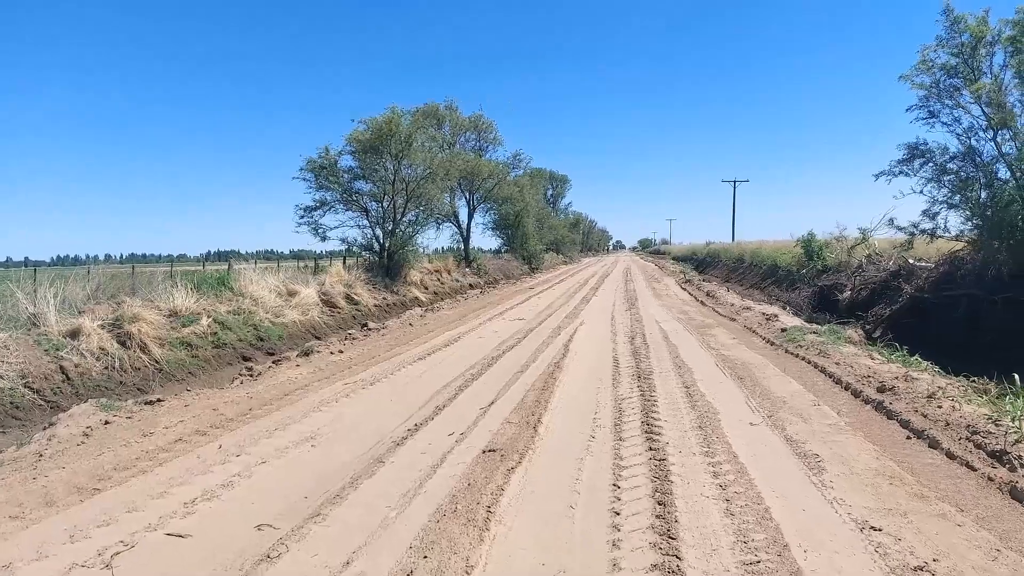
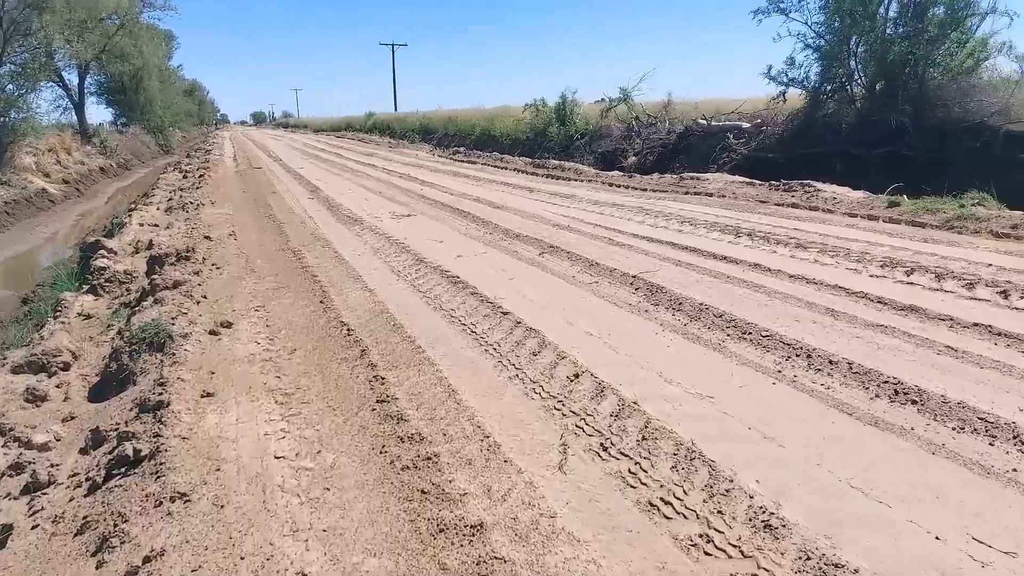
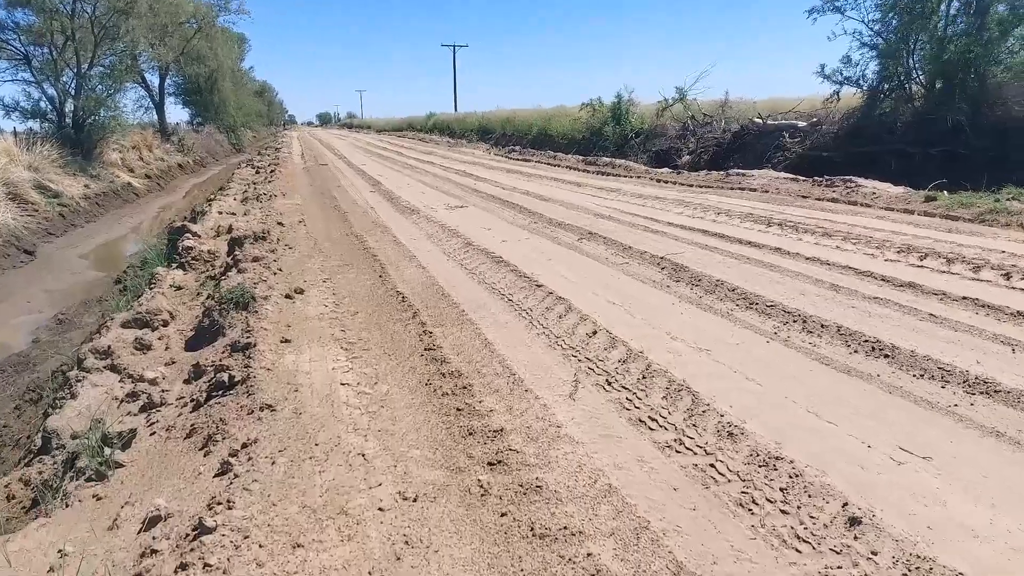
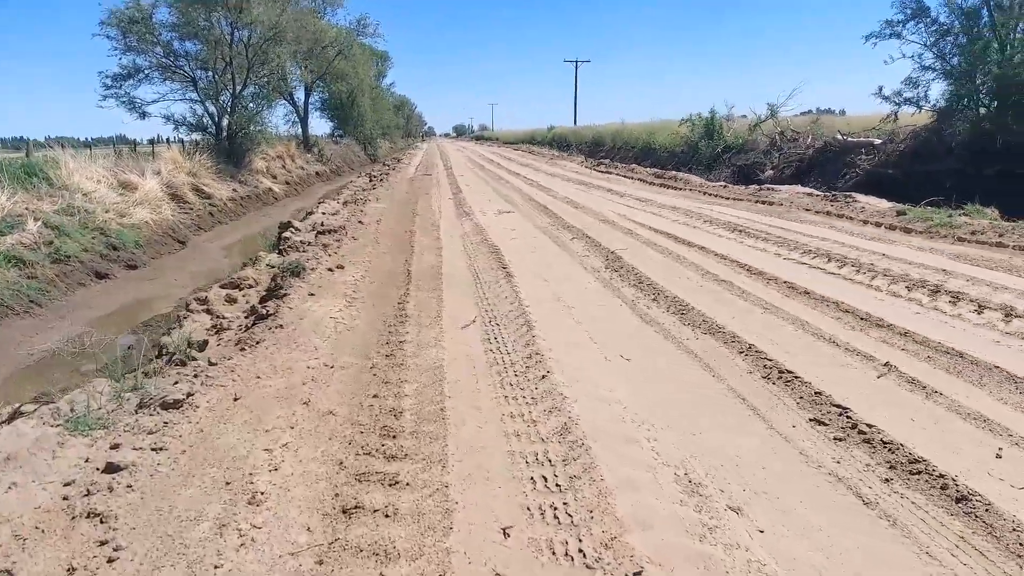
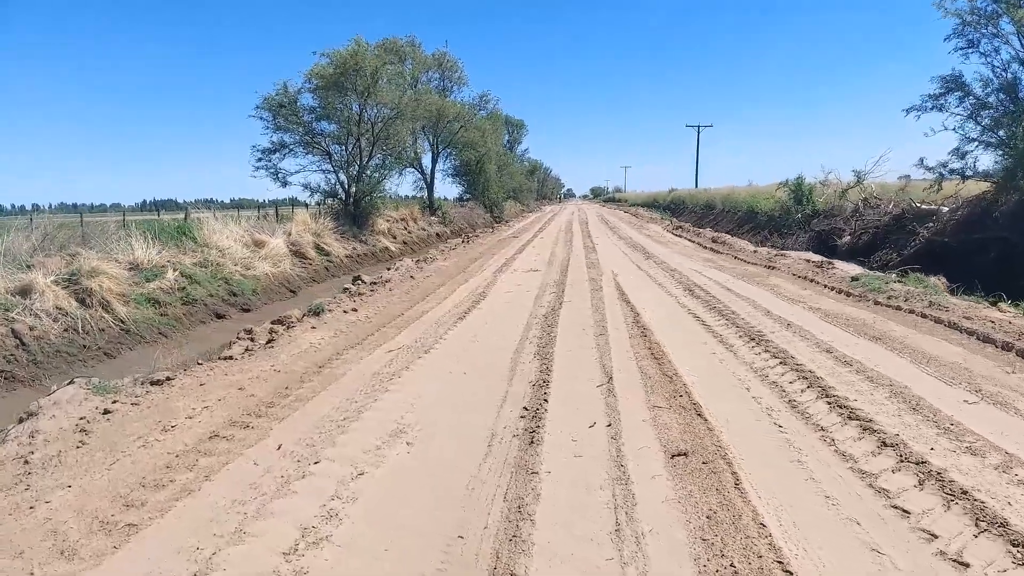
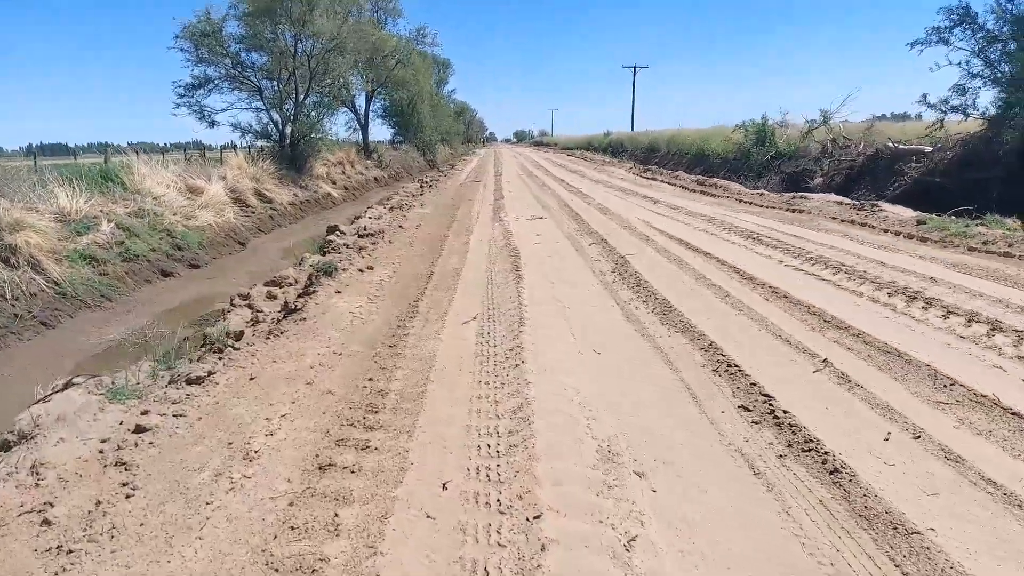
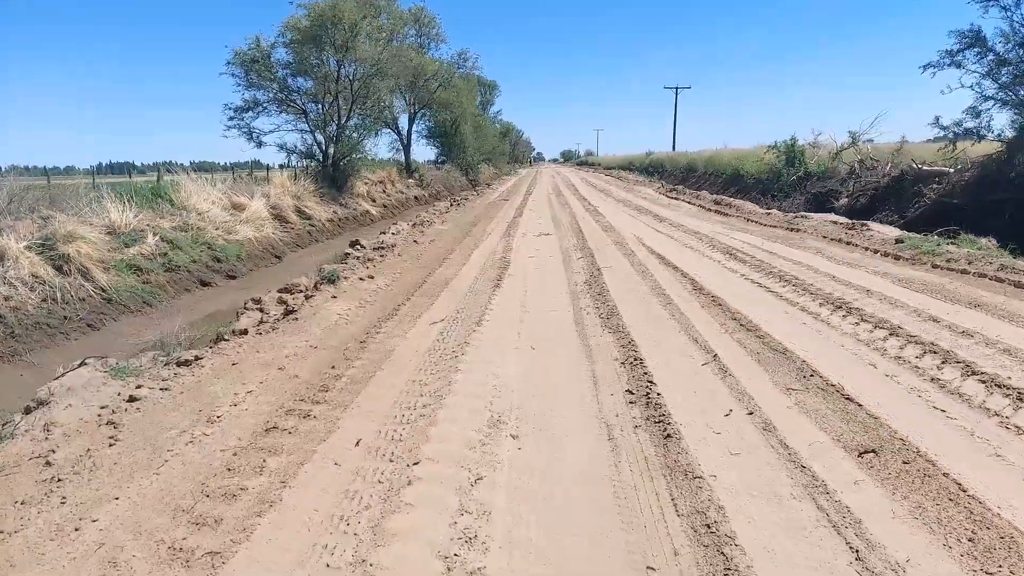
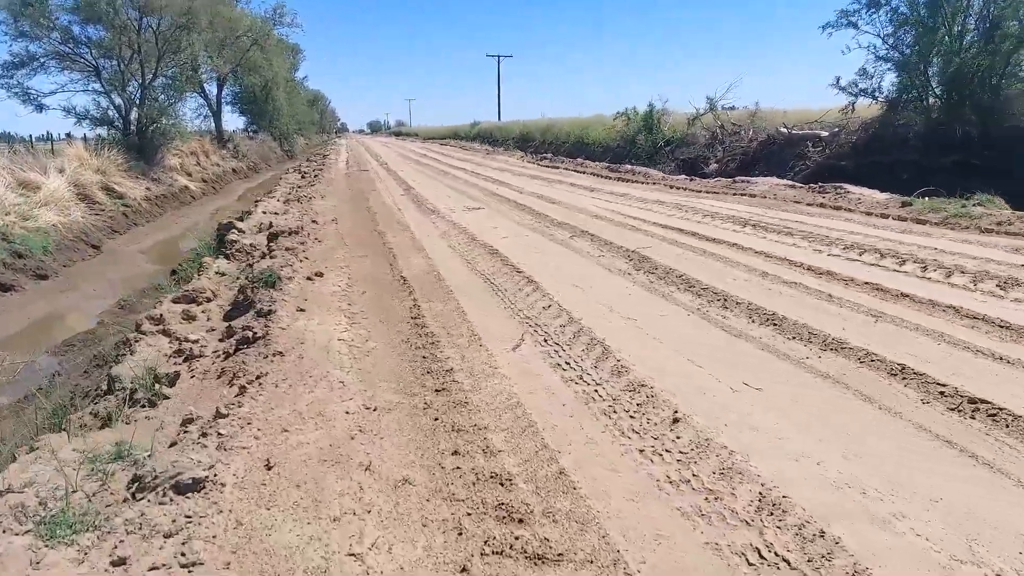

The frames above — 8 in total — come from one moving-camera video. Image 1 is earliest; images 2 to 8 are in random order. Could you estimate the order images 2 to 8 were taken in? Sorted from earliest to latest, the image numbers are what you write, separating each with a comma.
5, 7, 6, 4, 8, 3, 2
